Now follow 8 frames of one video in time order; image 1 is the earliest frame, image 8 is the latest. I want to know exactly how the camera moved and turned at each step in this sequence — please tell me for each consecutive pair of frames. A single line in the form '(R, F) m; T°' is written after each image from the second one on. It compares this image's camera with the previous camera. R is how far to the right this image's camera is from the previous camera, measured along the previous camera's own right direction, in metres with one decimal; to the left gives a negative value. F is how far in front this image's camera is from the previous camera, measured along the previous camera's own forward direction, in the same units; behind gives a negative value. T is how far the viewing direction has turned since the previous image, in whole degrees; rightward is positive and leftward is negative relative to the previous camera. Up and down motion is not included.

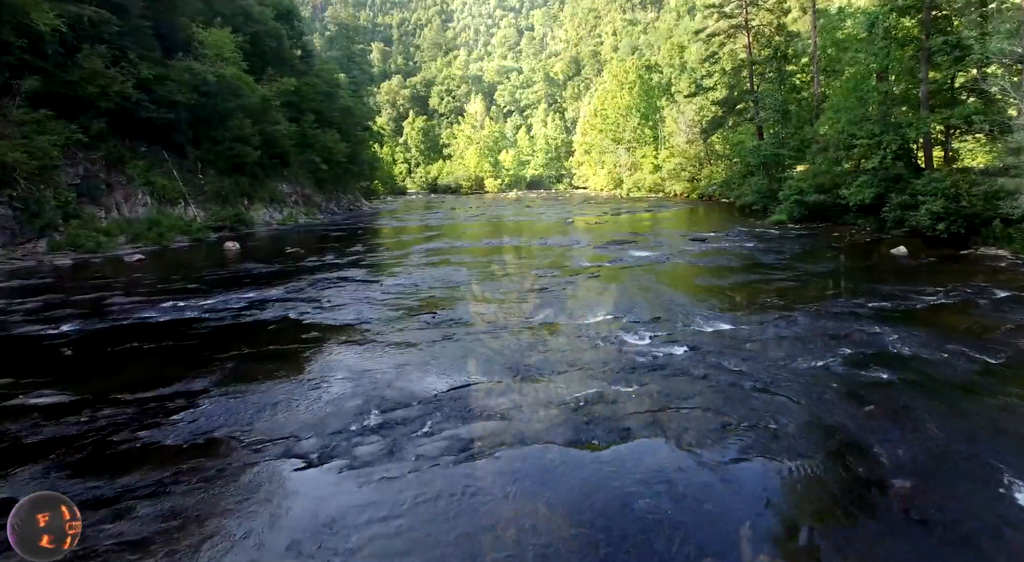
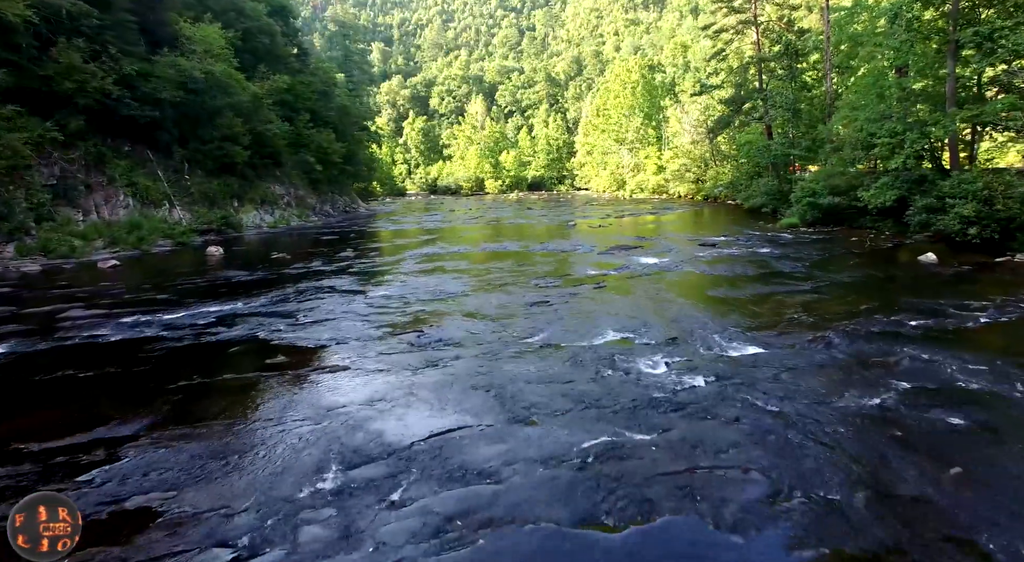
(+0.1, +1.2) m; 0°
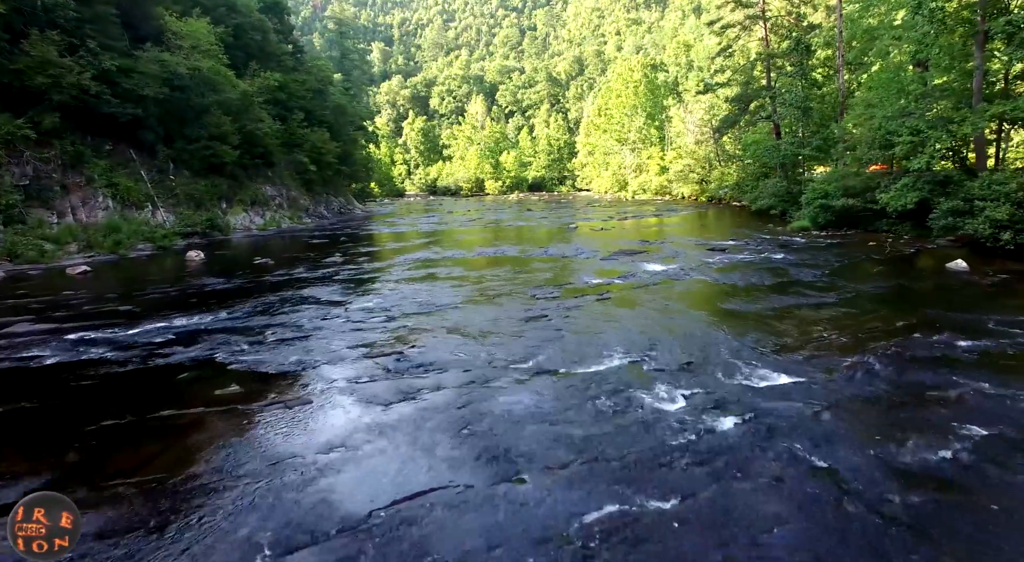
(+0.1, +1.1) m; 0°
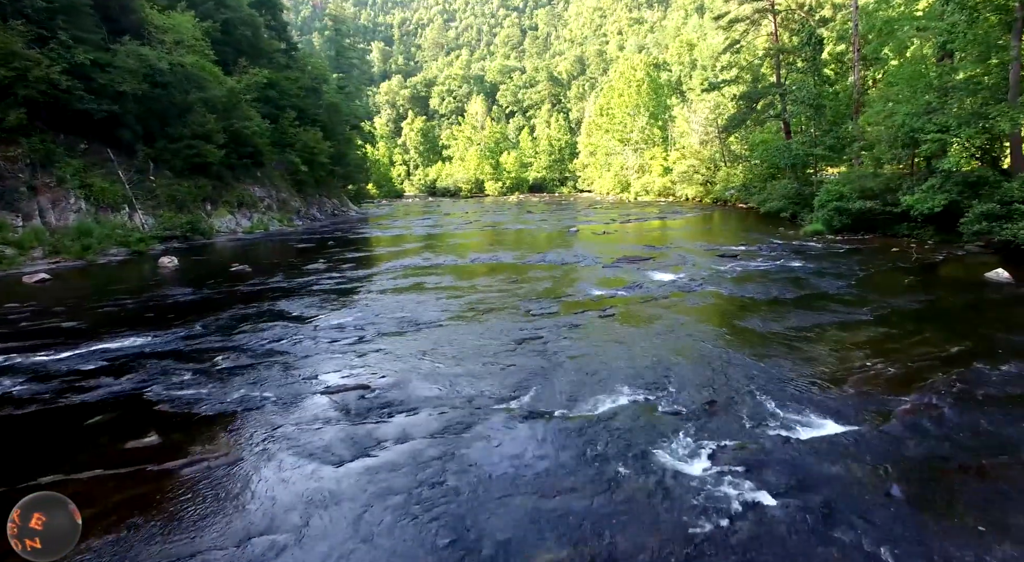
(+0.2, +1.3) m; 0°
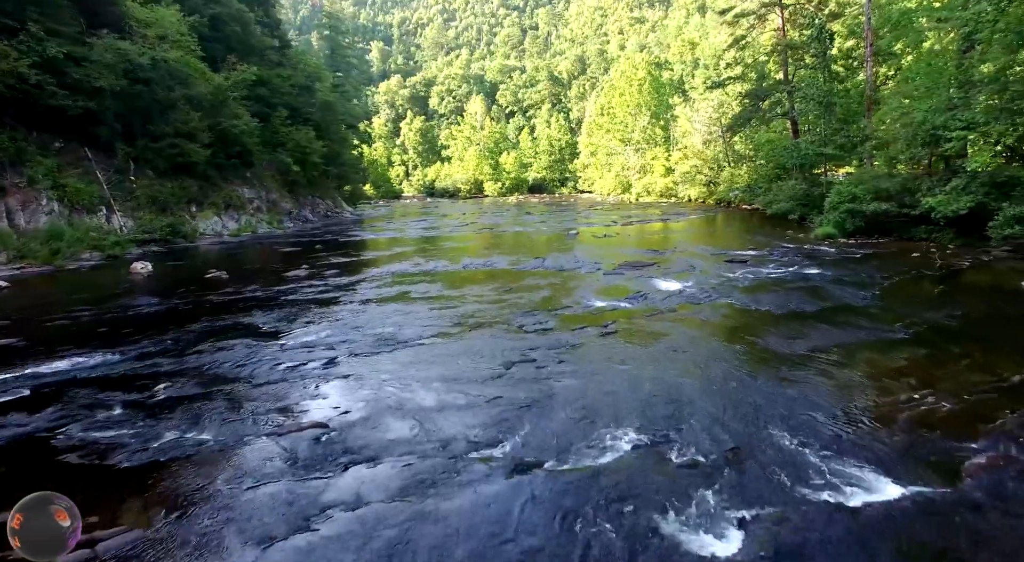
(+0.2, +1.1) m; 0°
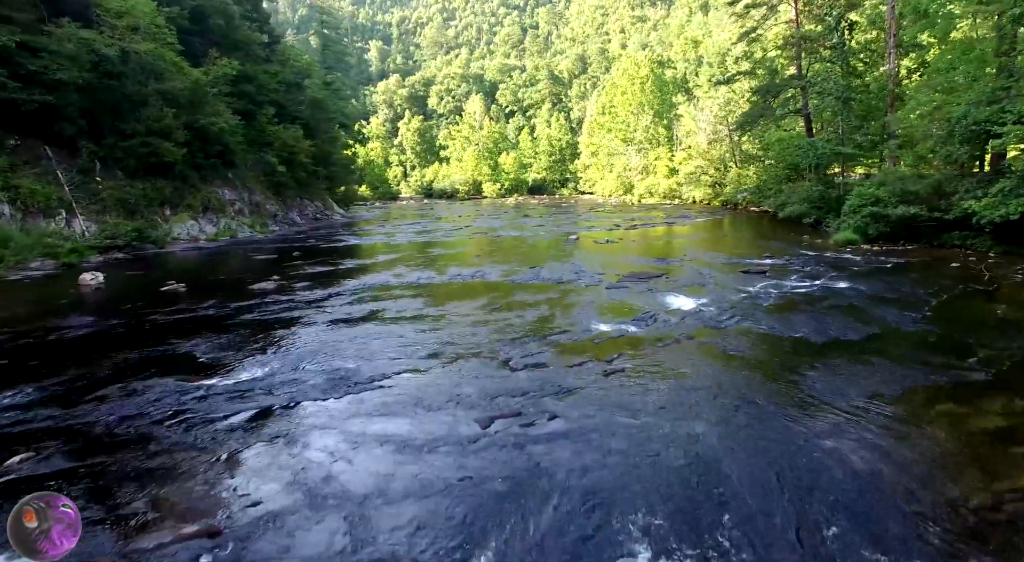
(+0.2, +1.7) m; 0°
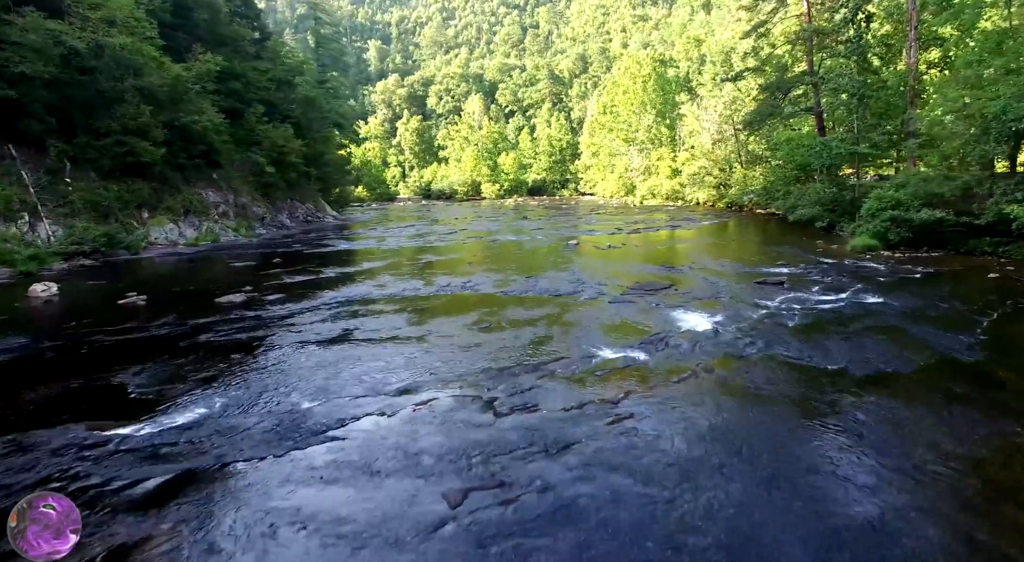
(+0.2, +1.3) m; 0°
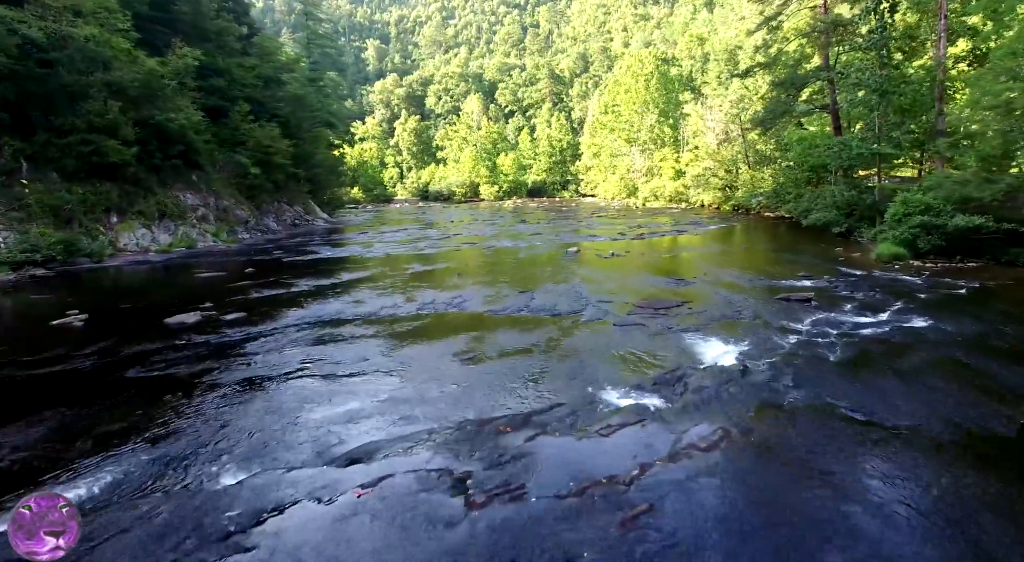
(+0.2, +1.6) m; 0°
